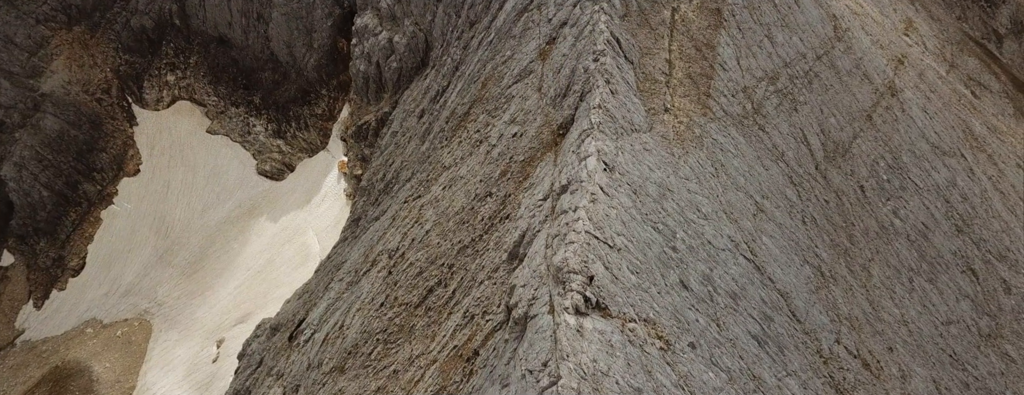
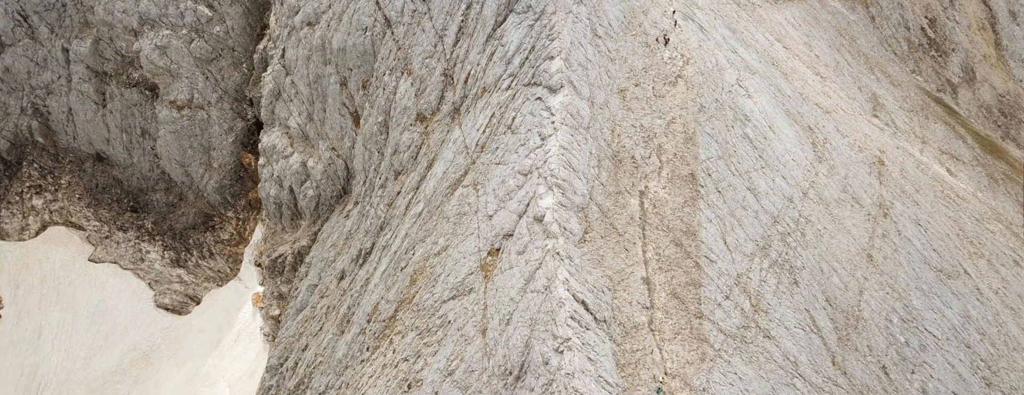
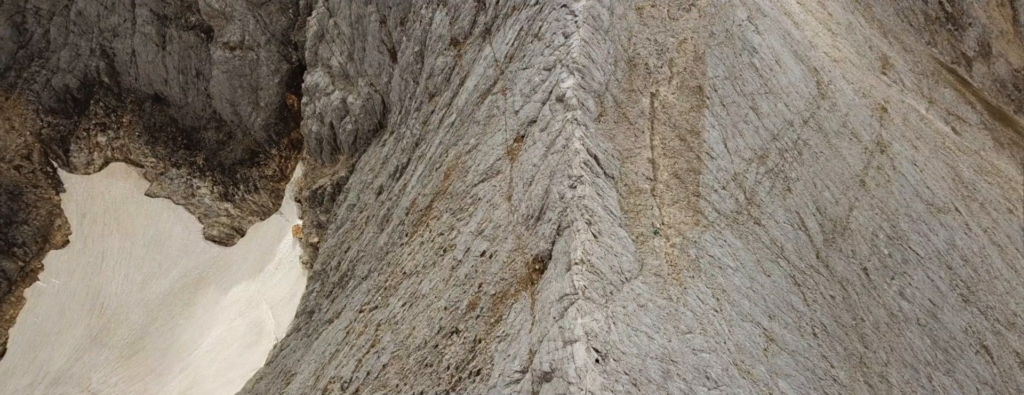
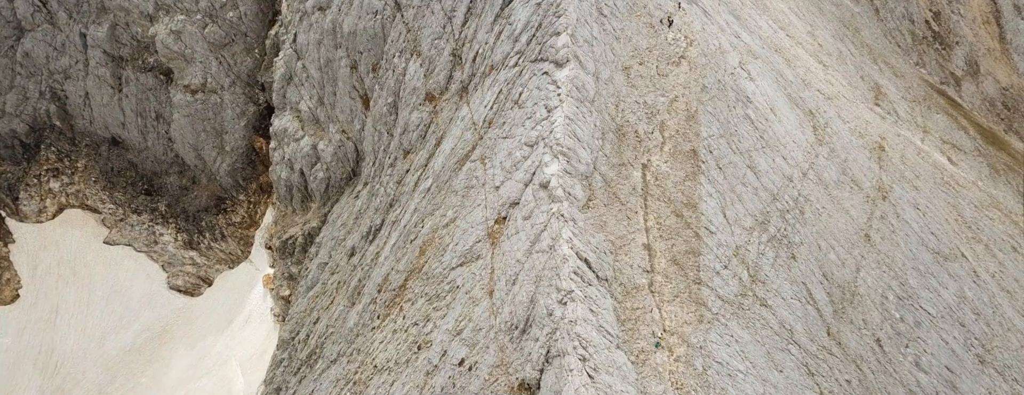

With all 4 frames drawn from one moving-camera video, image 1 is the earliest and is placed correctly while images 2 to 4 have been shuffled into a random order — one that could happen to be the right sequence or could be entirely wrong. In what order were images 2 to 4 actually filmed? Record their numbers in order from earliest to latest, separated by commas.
3, 4, 2
